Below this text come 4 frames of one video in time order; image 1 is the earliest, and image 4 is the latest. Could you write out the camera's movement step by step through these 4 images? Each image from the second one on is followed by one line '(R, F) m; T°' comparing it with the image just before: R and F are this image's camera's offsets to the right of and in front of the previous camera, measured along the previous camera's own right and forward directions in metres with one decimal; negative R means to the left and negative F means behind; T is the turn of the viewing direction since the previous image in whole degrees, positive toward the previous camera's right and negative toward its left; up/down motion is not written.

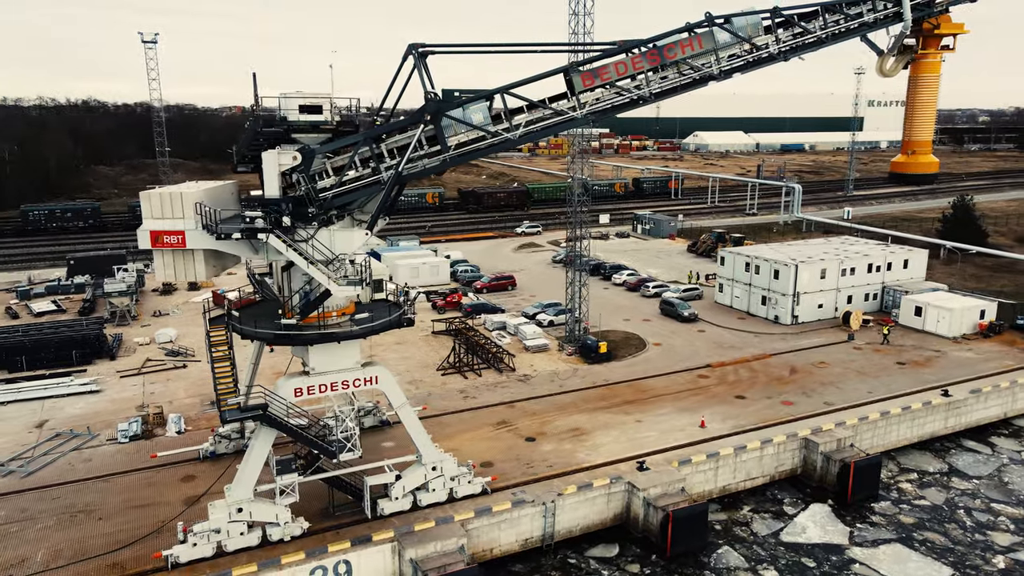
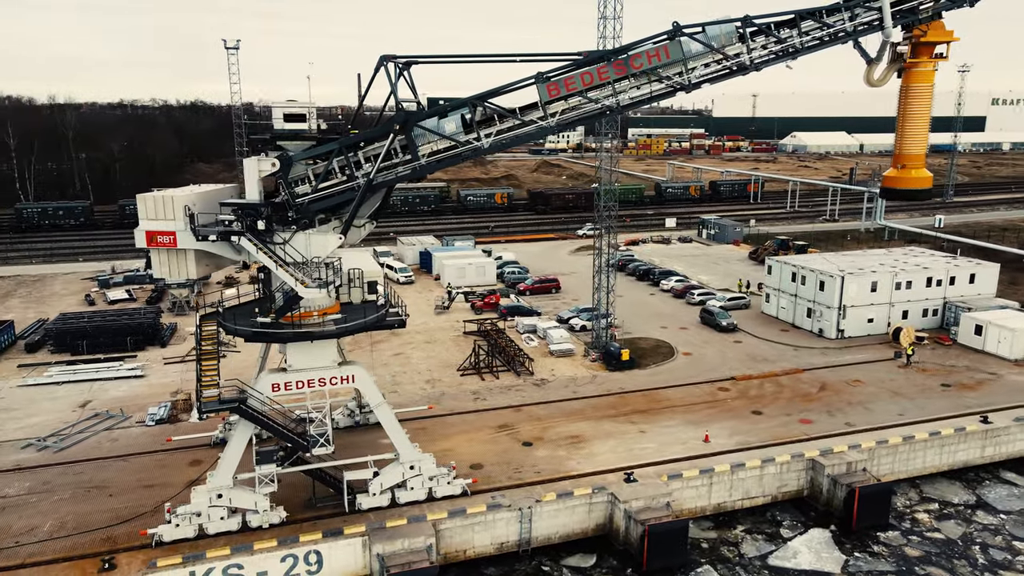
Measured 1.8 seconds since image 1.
(+2.7, 0.0) m; -7°
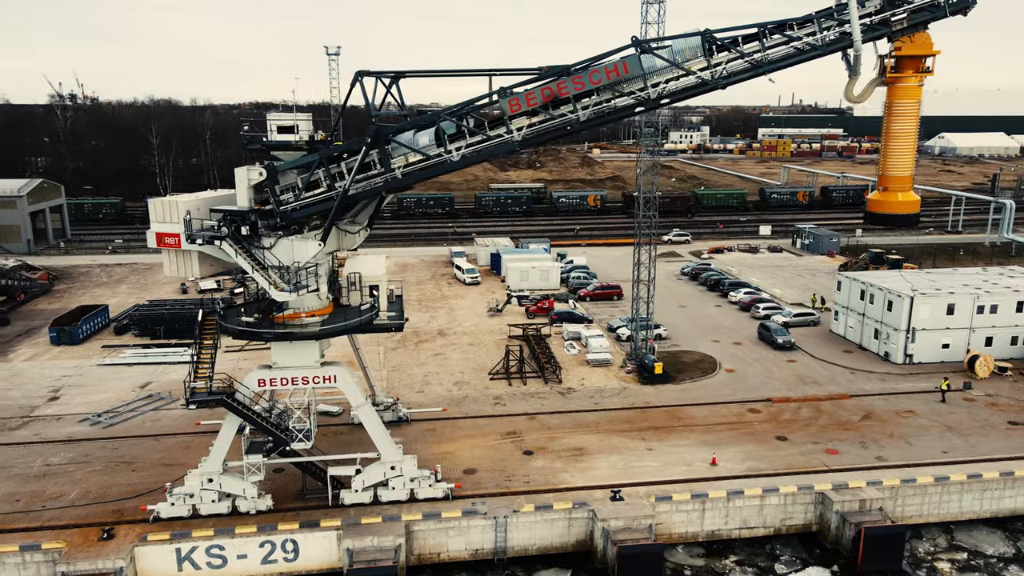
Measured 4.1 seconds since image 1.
(+3.4, +0.1) m; -9°
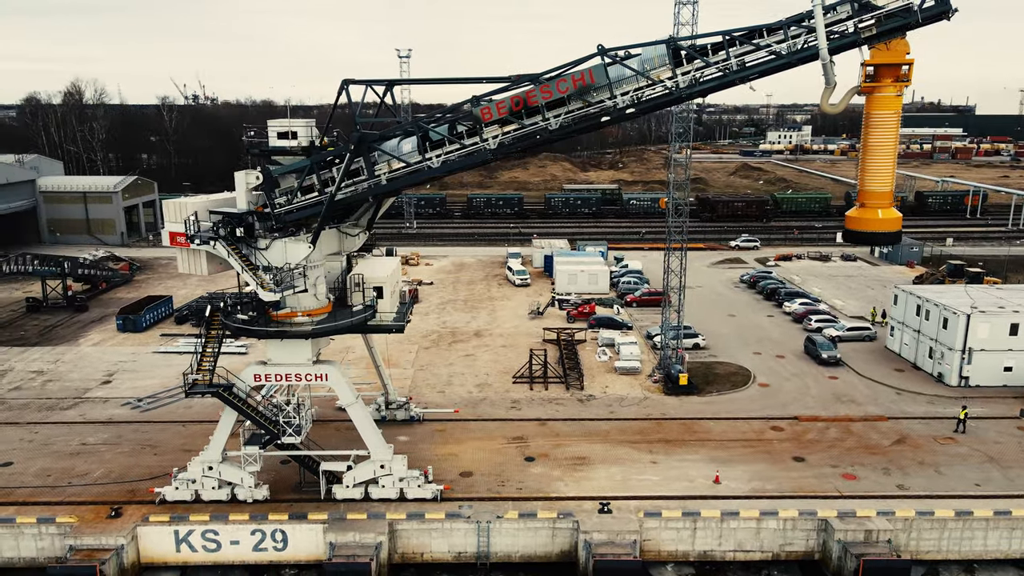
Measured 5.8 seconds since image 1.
(+2.5, +0.1) m; -7°
